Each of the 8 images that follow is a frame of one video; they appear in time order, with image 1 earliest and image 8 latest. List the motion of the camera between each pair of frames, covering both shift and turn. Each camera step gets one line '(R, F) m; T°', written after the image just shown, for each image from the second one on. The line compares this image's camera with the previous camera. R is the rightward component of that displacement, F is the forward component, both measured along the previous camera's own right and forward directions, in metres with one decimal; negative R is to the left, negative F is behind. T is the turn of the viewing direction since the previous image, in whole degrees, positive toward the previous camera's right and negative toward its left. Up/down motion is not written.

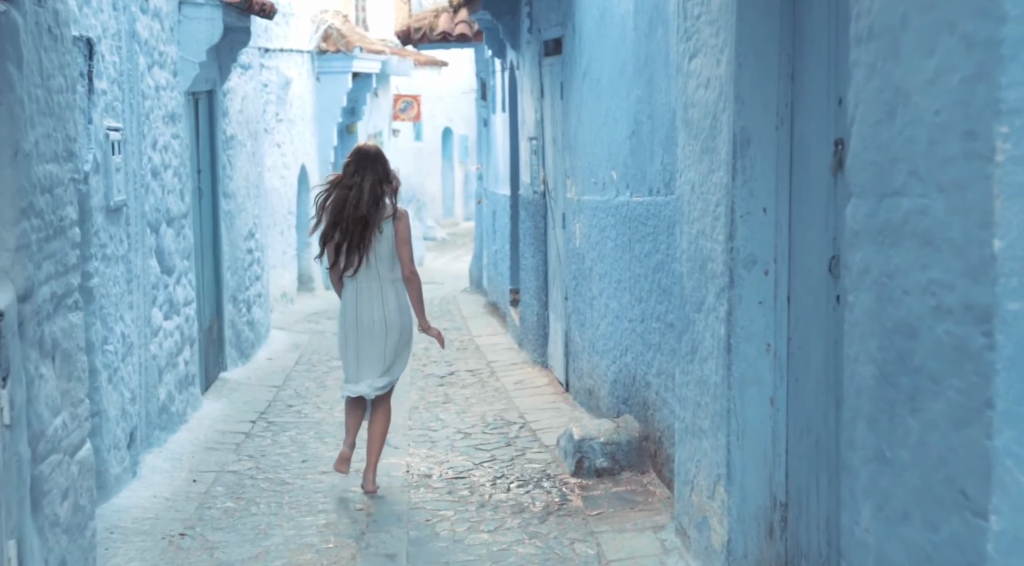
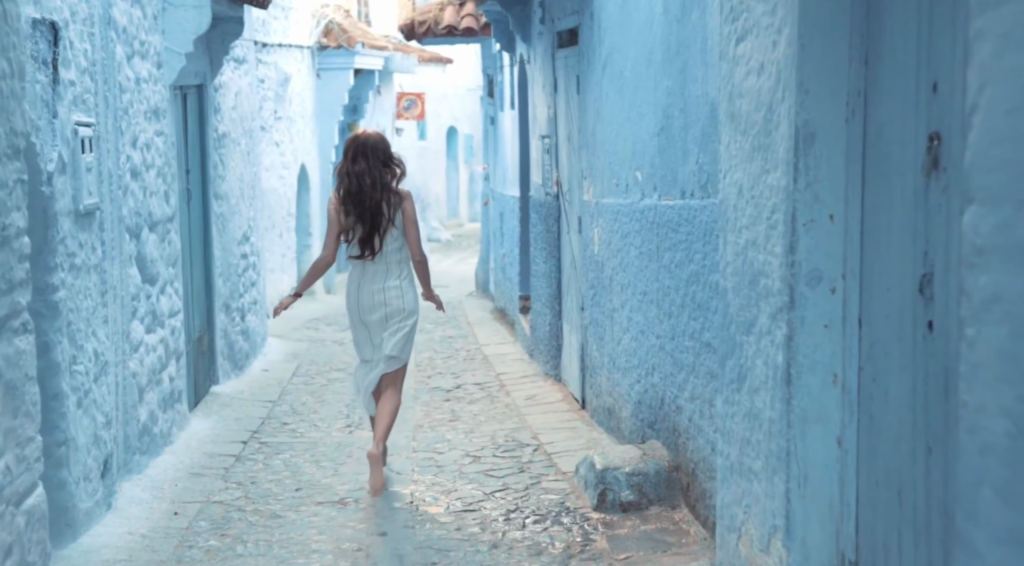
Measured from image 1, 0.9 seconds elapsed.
(-0.1, +0.7) m; 0°
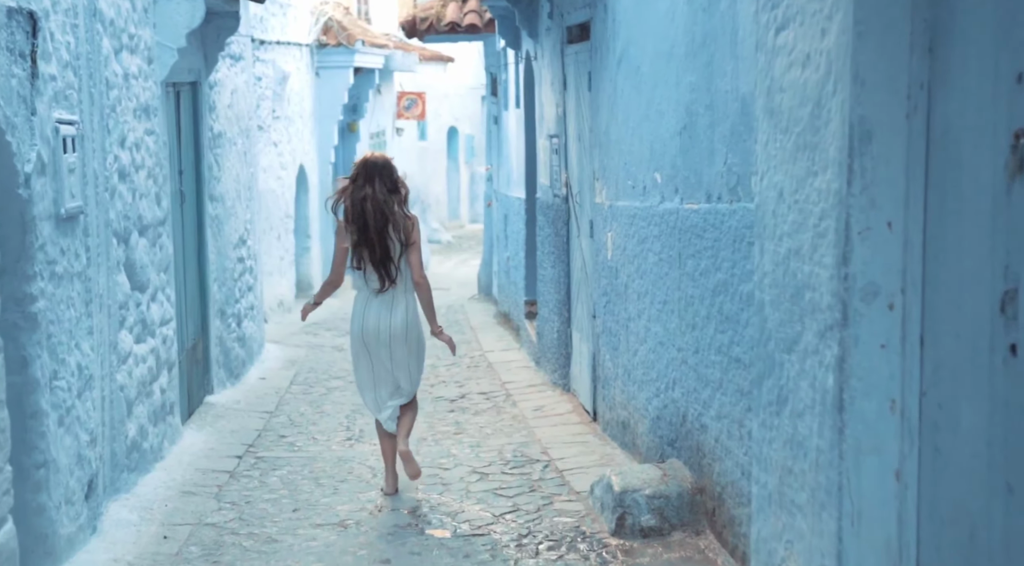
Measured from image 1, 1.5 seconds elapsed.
(-0.1, +0.4) m; 0°
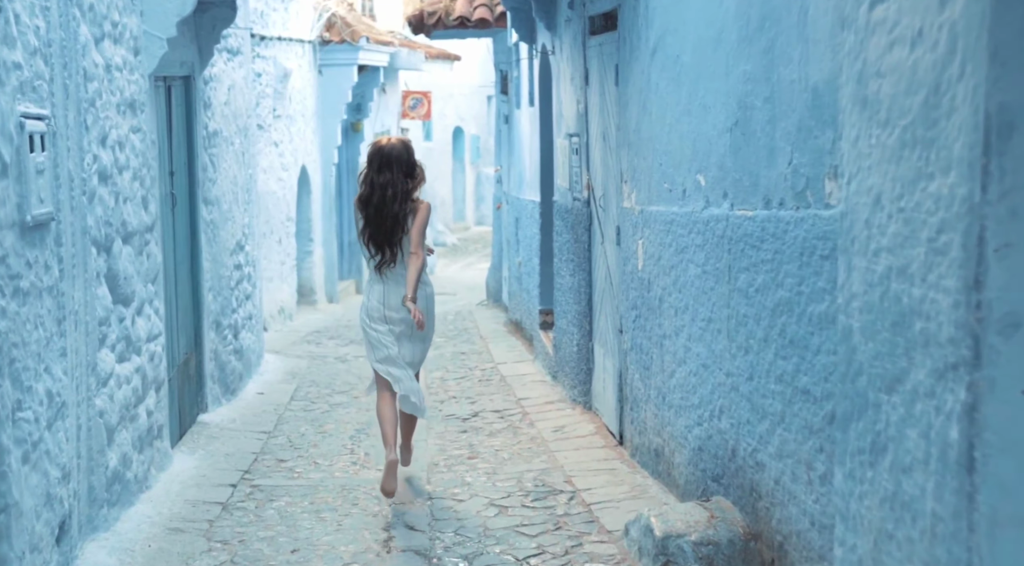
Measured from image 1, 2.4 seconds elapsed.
(-0.1, +0.7) m; 0°
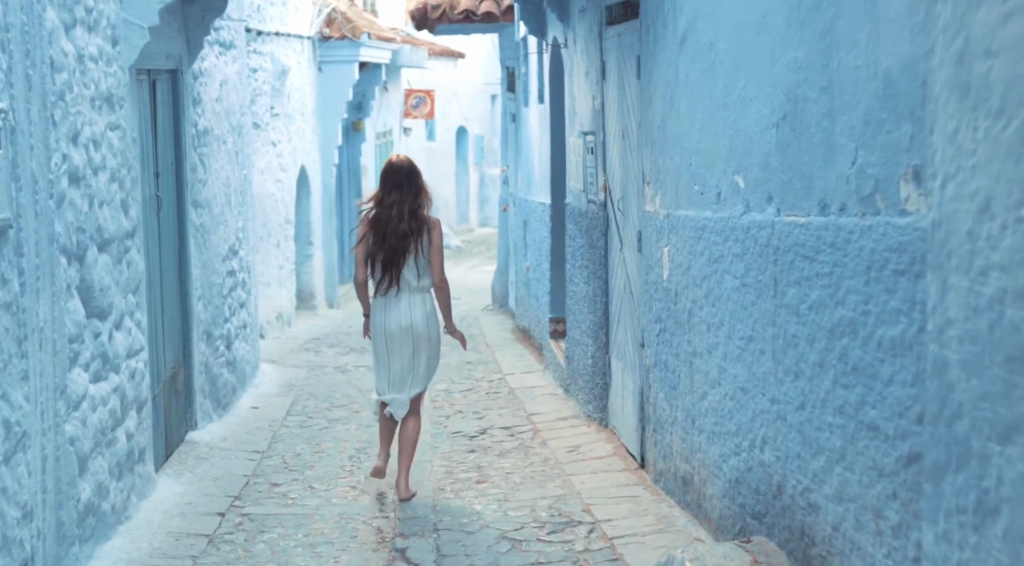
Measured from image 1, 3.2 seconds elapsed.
(-0.1, +0.6) m; 0°
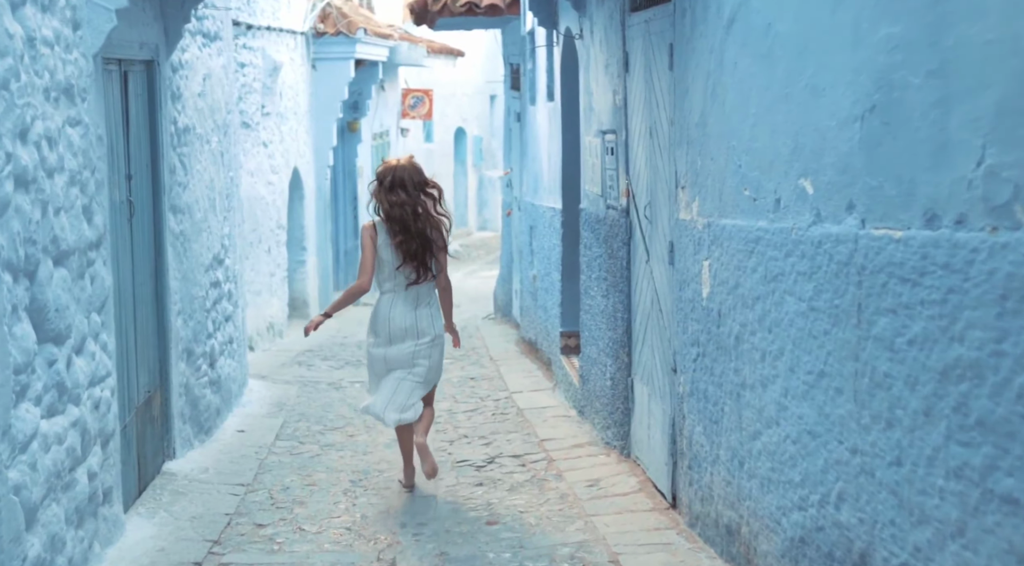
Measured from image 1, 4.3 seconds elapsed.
(-0.1, +0.8) m; 0°
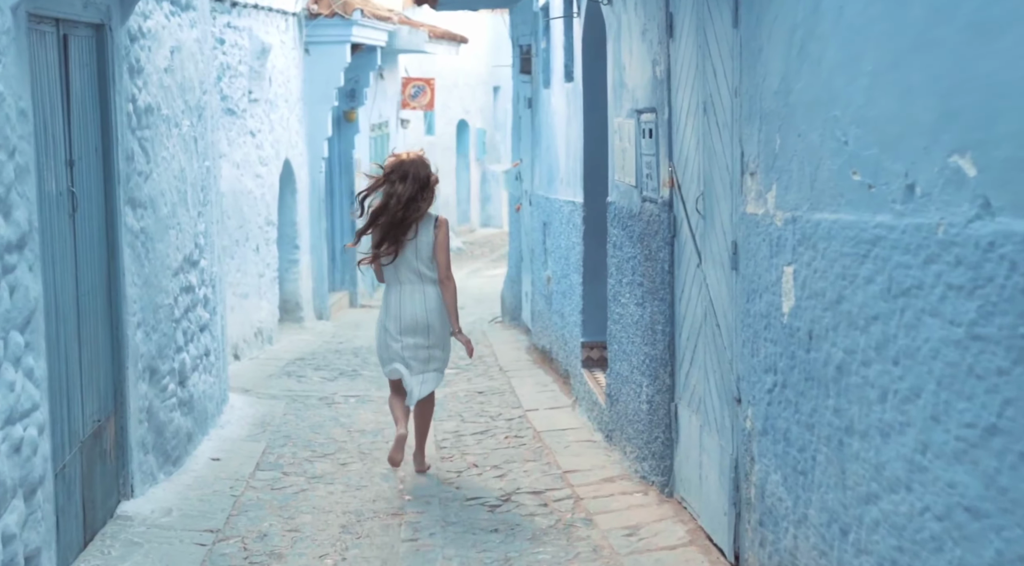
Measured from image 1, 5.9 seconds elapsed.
(-0.1, +1.2) m; 0°
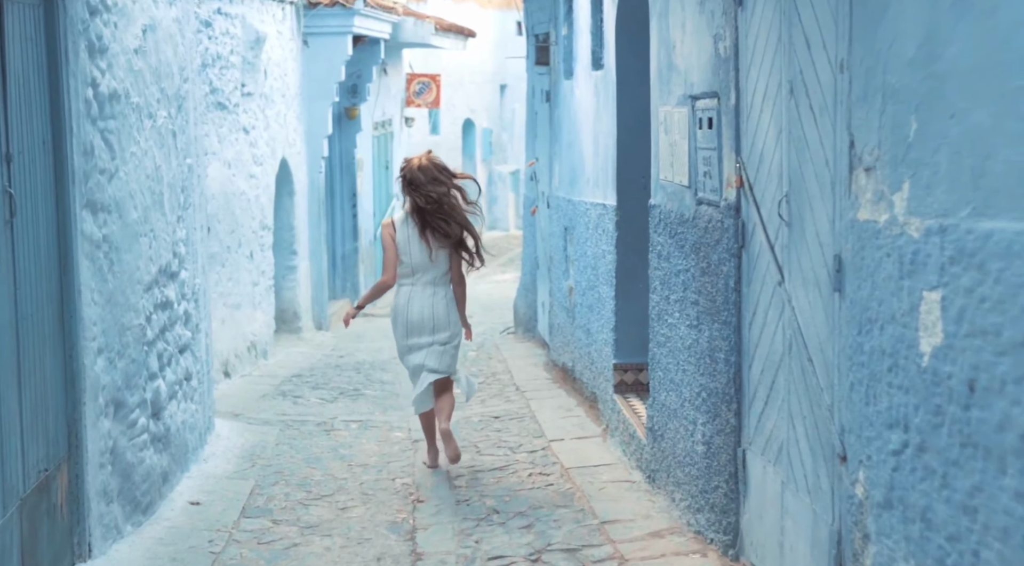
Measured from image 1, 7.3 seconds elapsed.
(-0.1, +1.1) m; 0°
